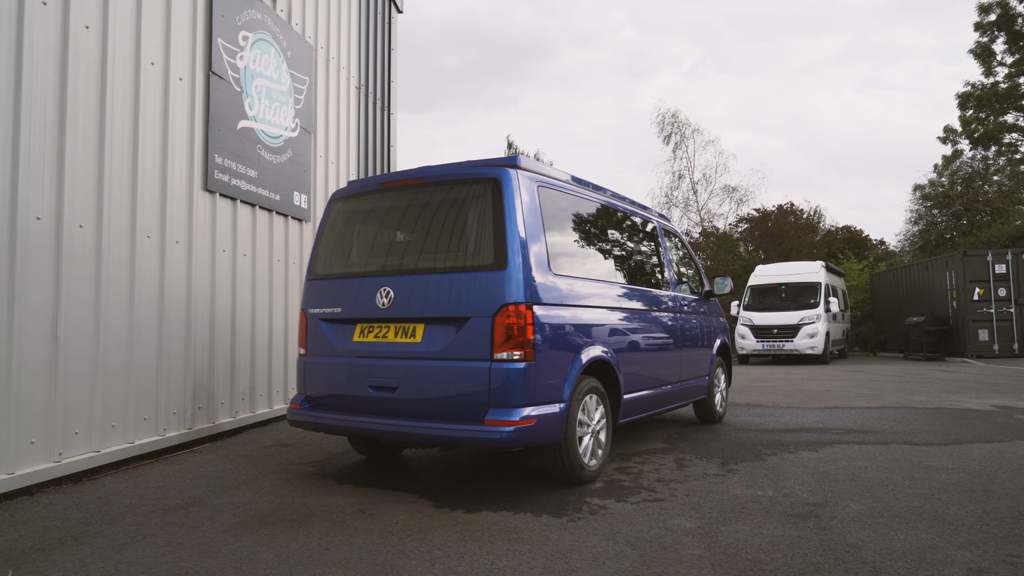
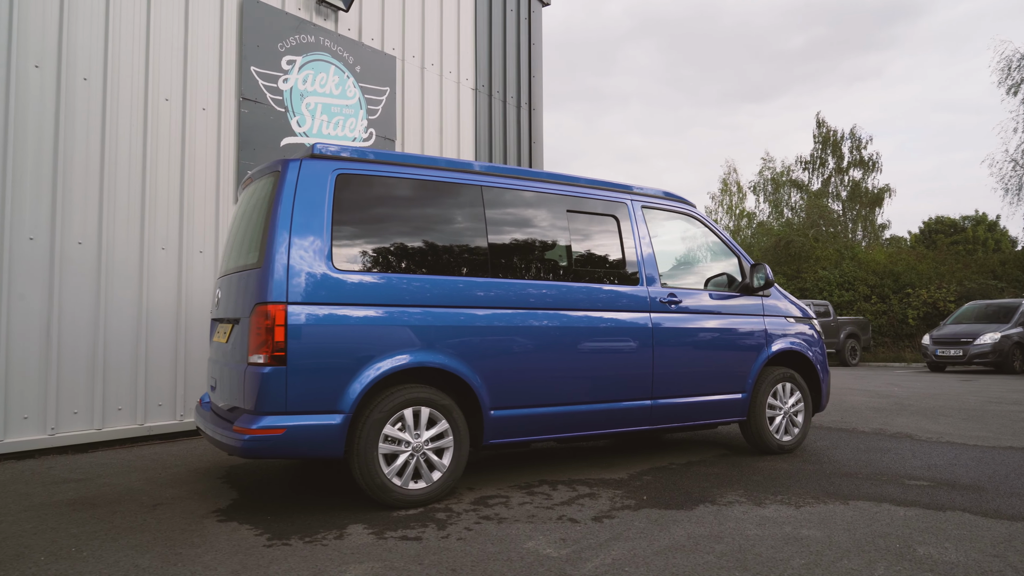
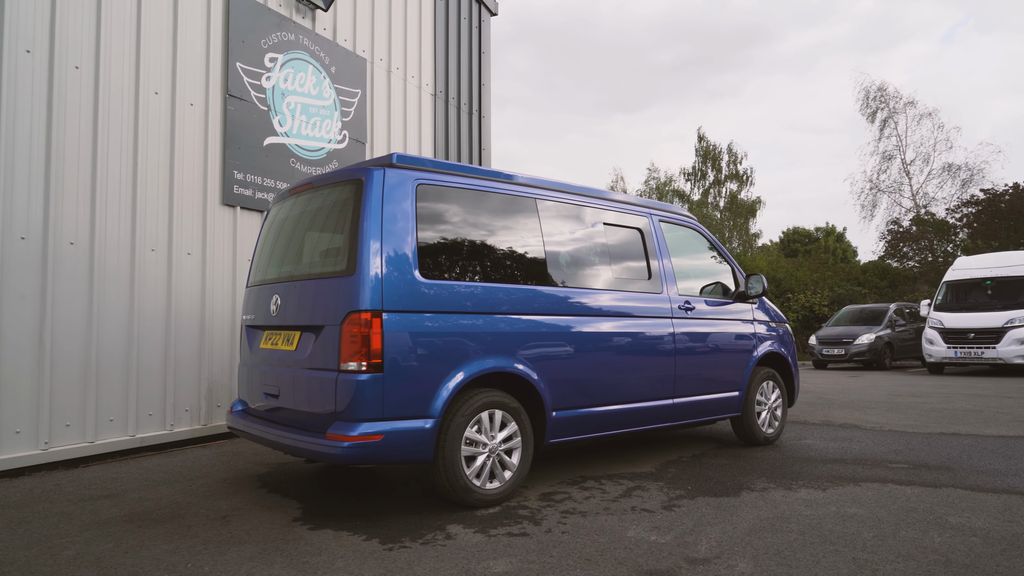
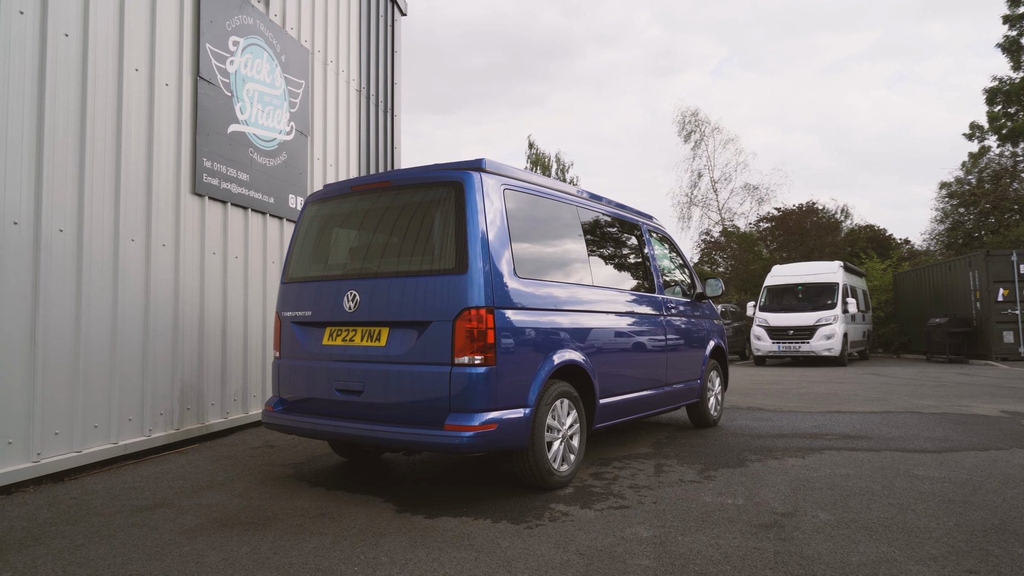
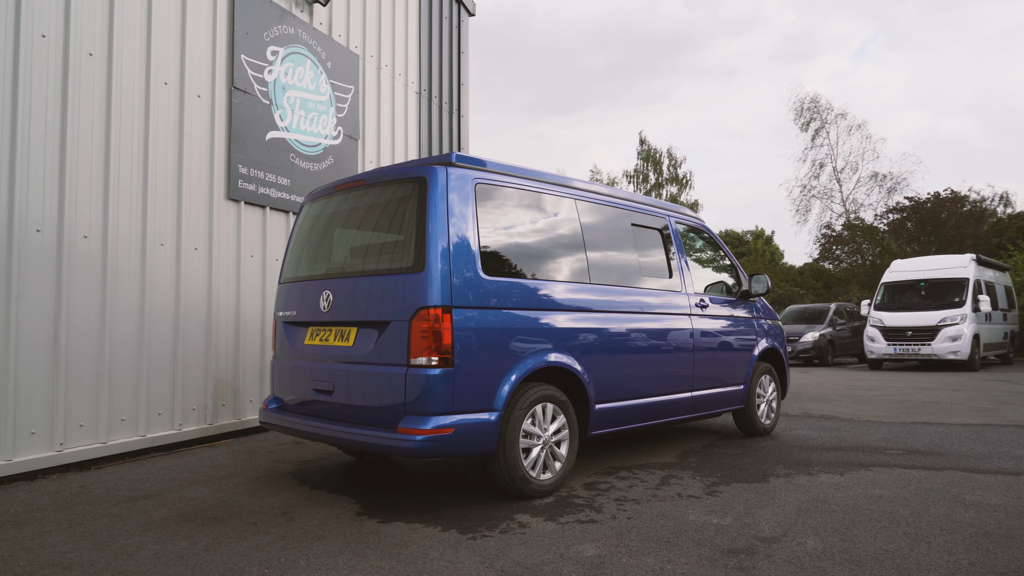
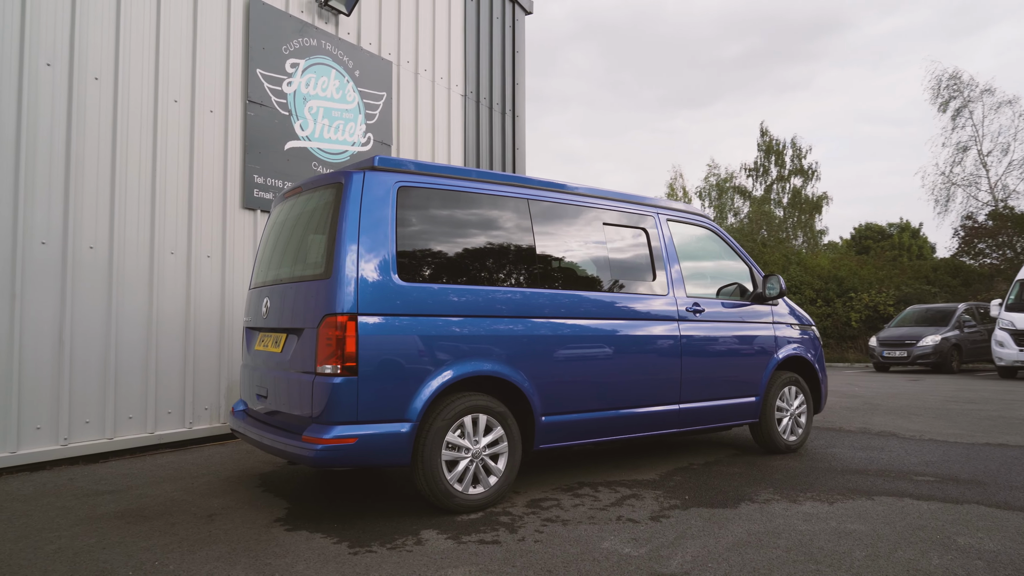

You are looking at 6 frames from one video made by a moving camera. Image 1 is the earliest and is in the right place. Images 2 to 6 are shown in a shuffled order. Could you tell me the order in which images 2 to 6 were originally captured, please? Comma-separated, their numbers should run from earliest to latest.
4, 5, 3, 6, 2
